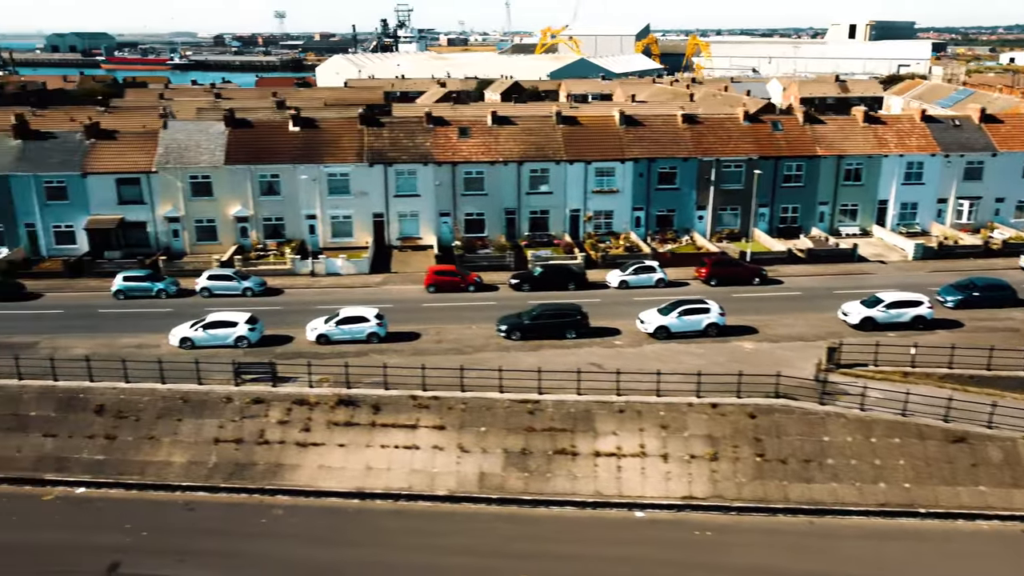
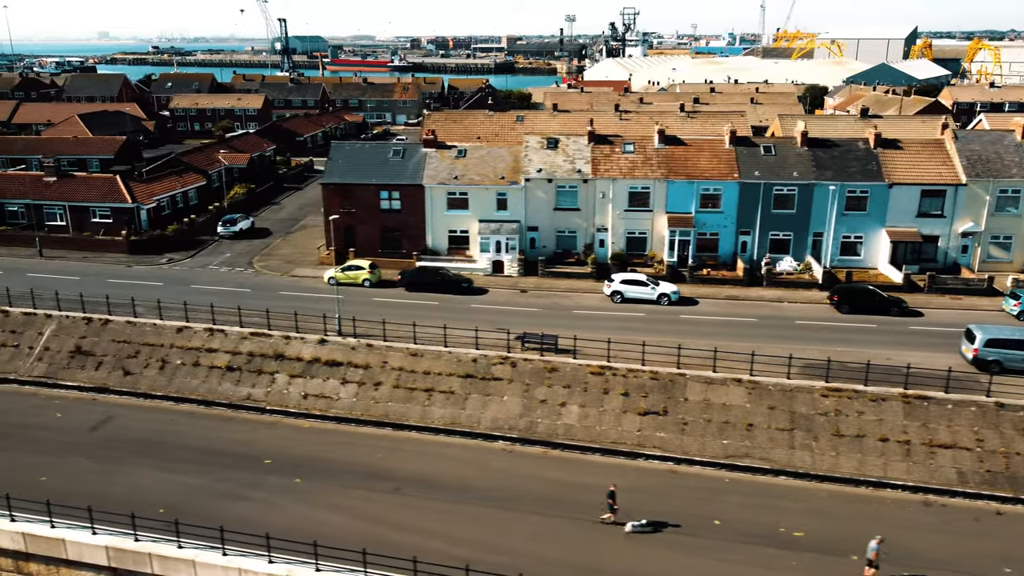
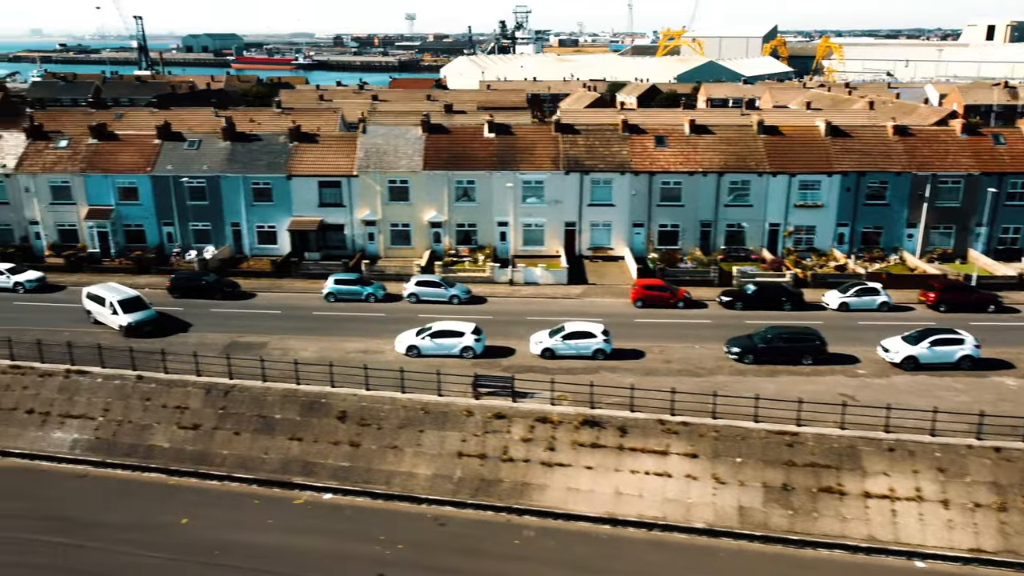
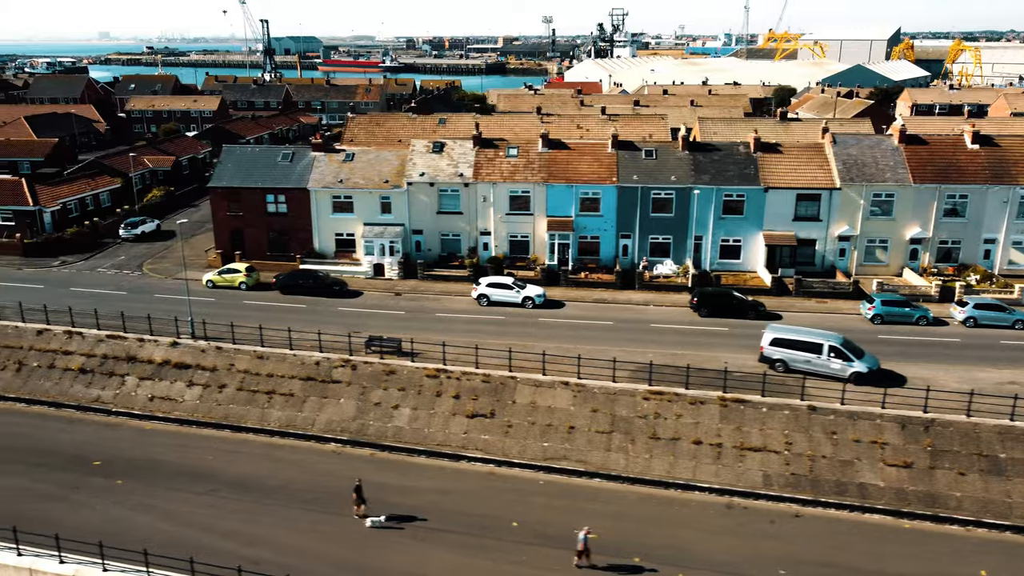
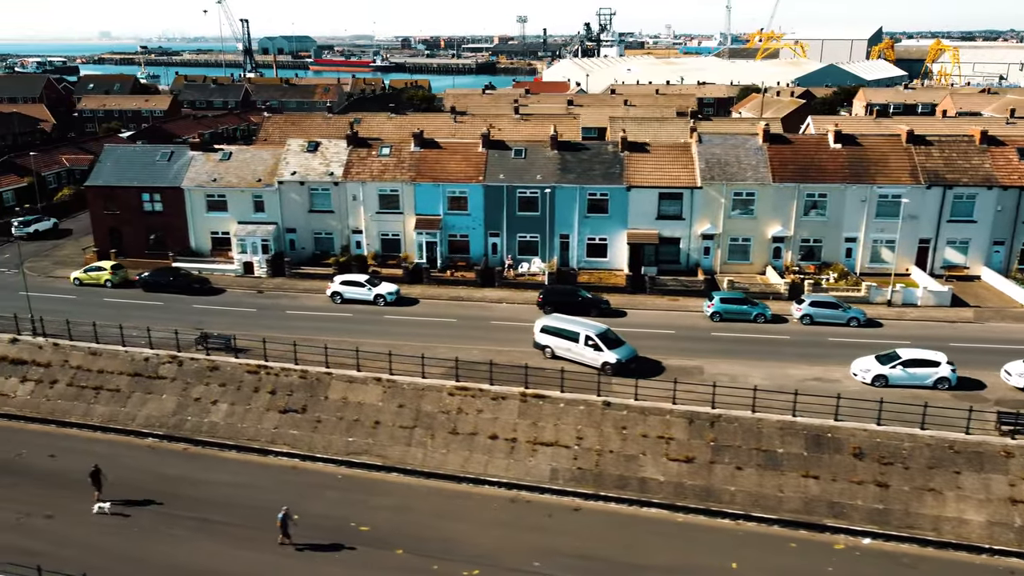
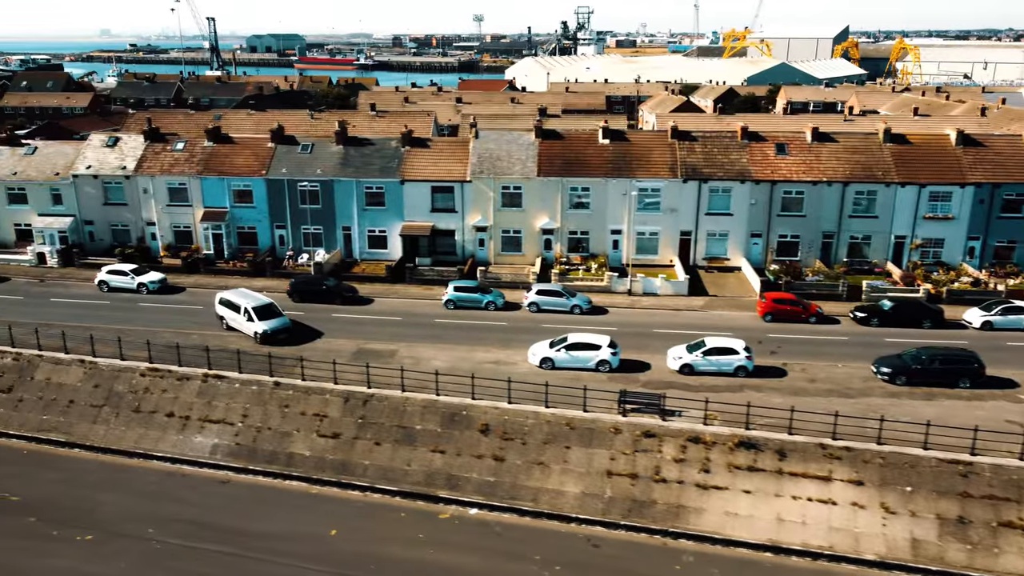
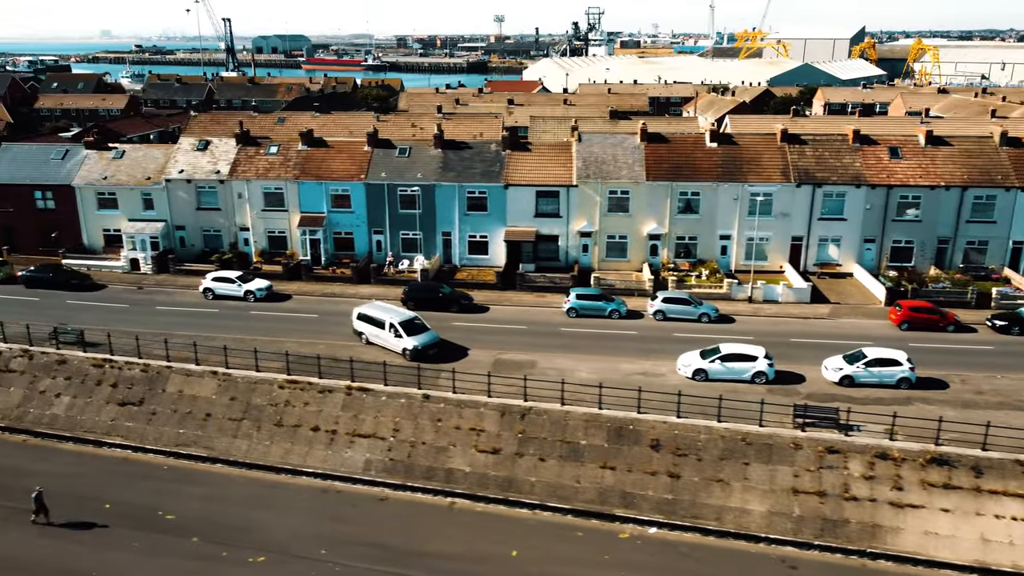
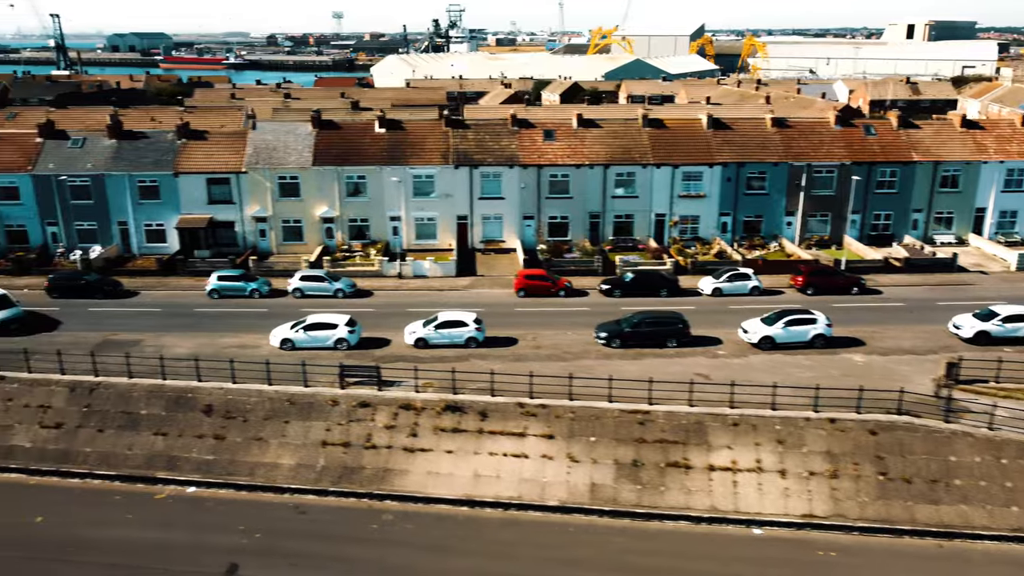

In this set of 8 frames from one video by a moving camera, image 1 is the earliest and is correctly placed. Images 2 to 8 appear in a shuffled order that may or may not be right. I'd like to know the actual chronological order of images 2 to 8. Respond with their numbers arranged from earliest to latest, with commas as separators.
8, 3, 6, 7, 5, 4, 2
